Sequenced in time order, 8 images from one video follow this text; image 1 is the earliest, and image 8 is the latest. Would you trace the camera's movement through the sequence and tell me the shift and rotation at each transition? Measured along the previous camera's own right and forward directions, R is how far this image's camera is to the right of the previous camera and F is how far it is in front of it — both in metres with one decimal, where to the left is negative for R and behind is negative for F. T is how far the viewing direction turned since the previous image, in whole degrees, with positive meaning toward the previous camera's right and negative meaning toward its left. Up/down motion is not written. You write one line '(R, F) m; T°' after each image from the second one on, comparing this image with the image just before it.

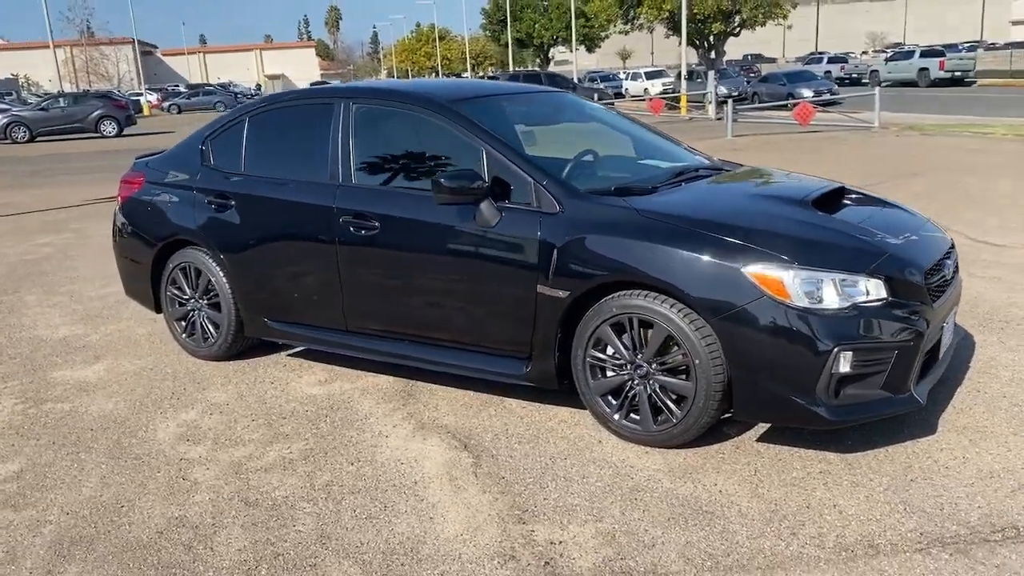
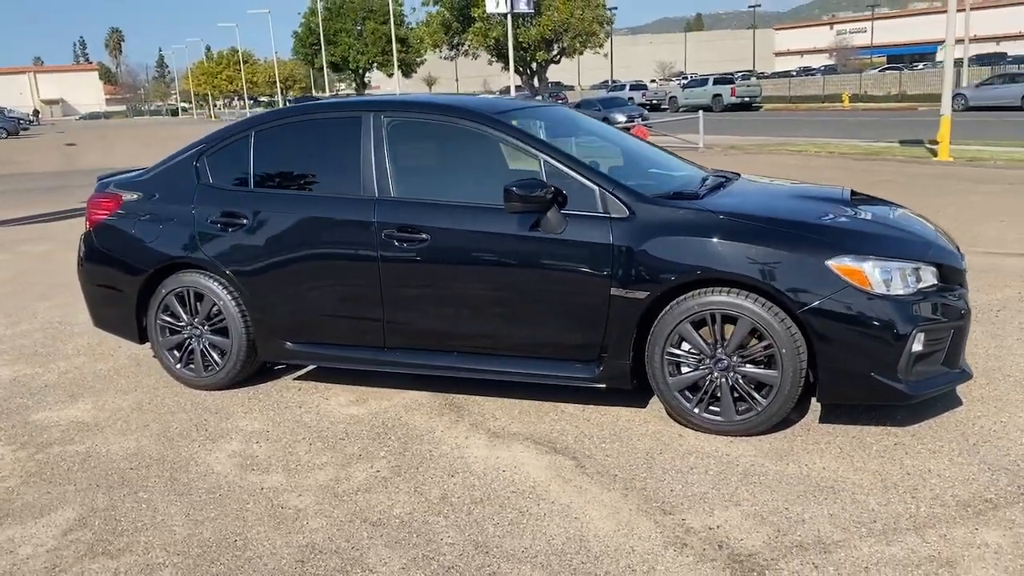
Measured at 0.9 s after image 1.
(-1.2, +0.1) m; +12°
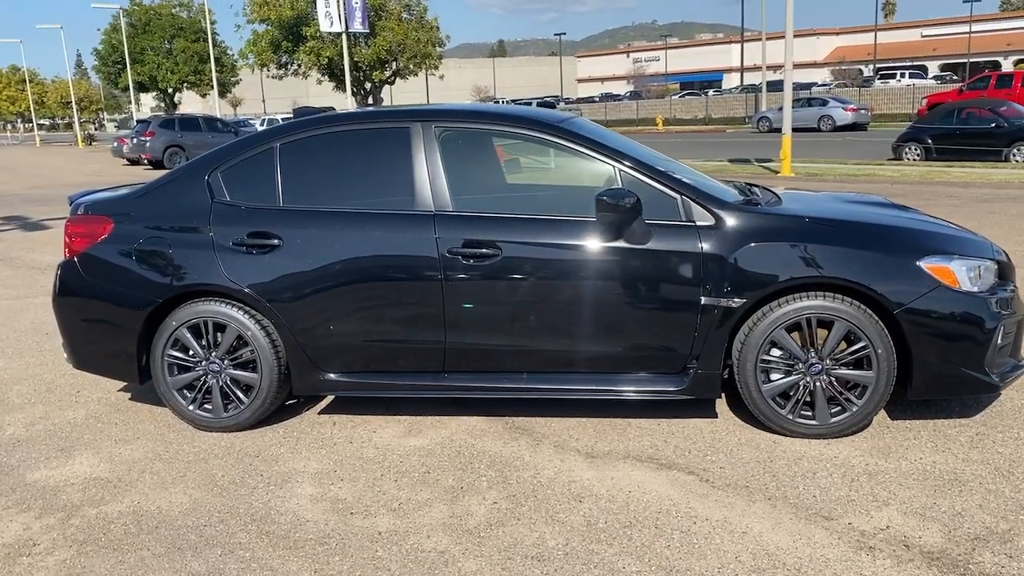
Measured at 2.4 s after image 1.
(-1.2, +0.3) m; +12°
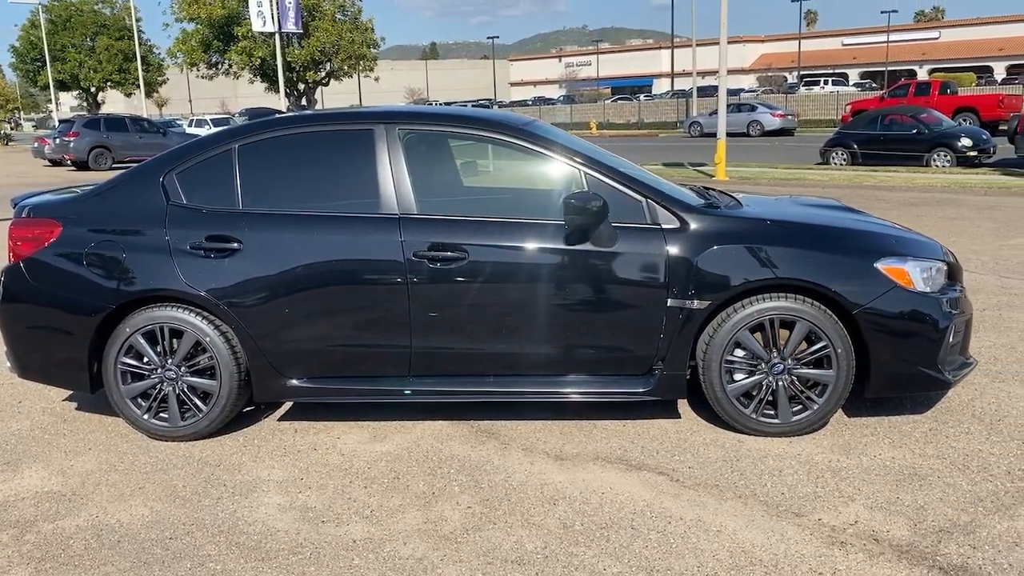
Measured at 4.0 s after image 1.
(-0.2, 0.0) m; +4°
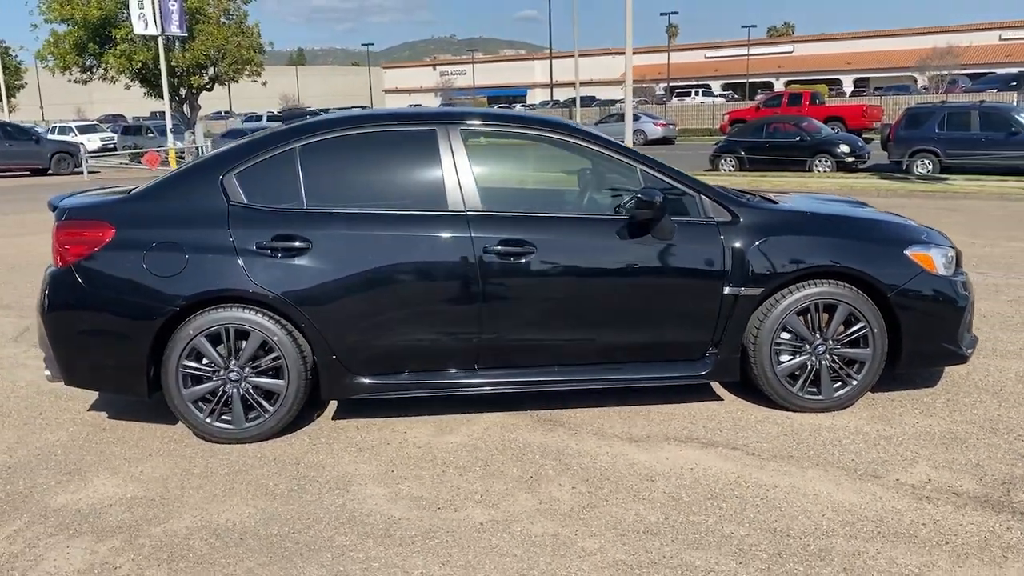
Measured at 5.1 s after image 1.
(-0.9, -0.1) m; +8°
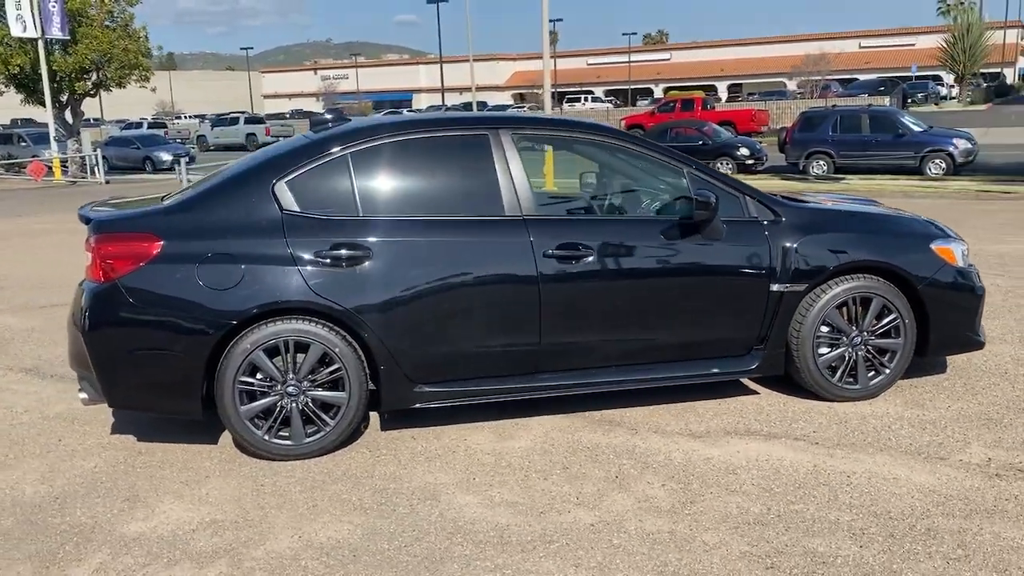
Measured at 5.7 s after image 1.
(-0.8, 0.0) m; +7°
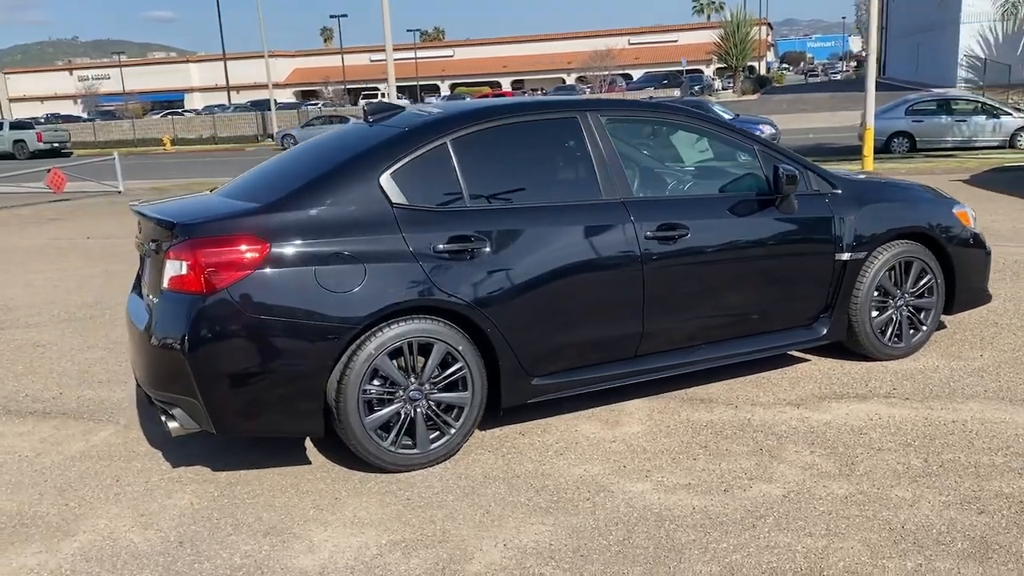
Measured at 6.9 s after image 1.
(-1.5, +0.3) m; +13°
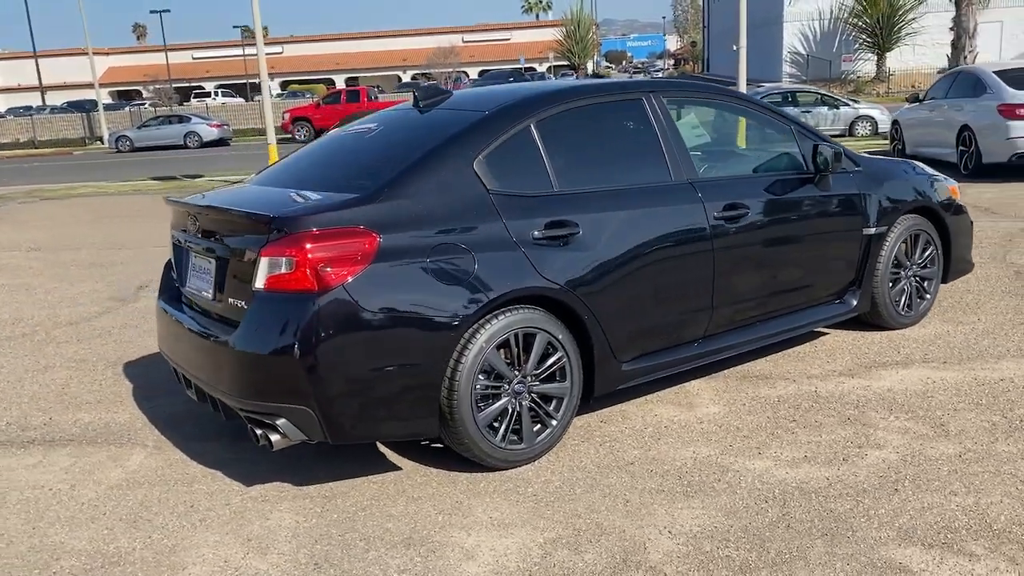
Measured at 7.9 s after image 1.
(-1.1, +0.2) m; +10°
